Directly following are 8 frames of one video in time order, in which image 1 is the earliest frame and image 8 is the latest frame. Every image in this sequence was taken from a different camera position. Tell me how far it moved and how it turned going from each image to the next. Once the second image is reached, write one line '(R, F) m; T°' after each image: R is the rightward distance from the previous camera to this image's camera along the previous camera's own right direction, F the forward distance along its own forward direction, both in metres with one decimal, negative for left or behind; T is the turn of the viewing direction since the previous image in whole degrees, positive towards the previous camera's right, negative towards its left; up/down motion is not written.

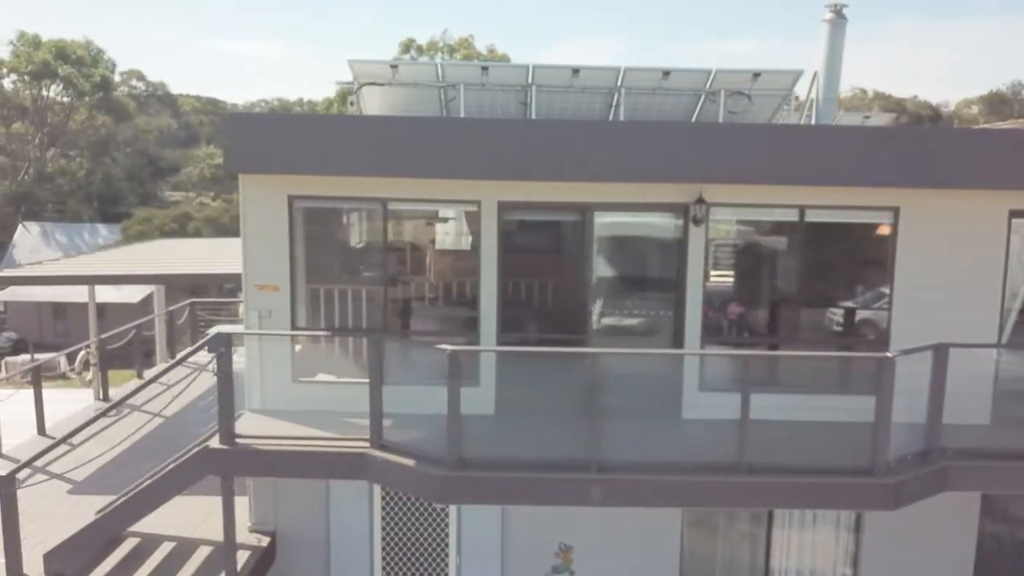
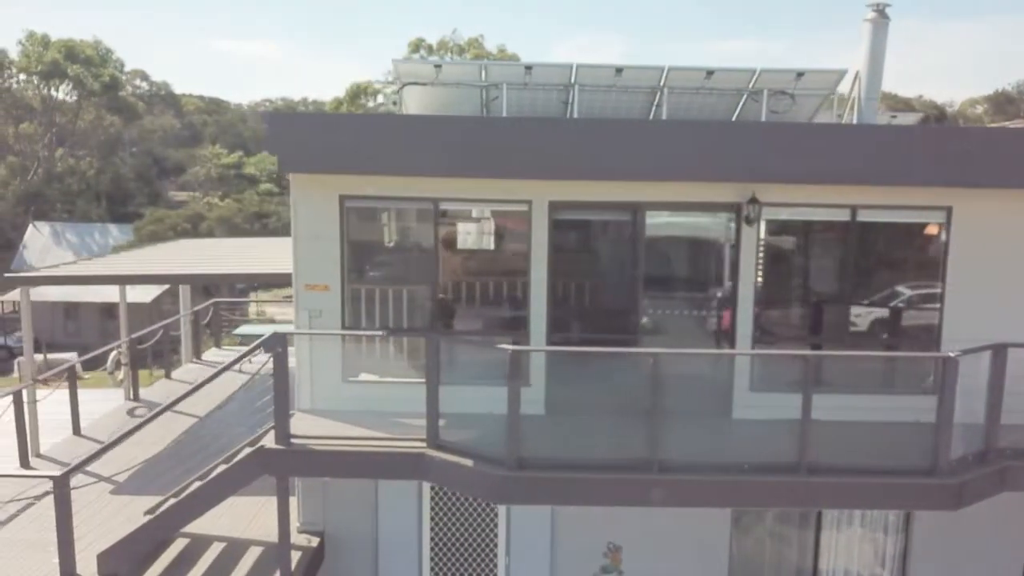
(-0.4, 0.0) m; 0°
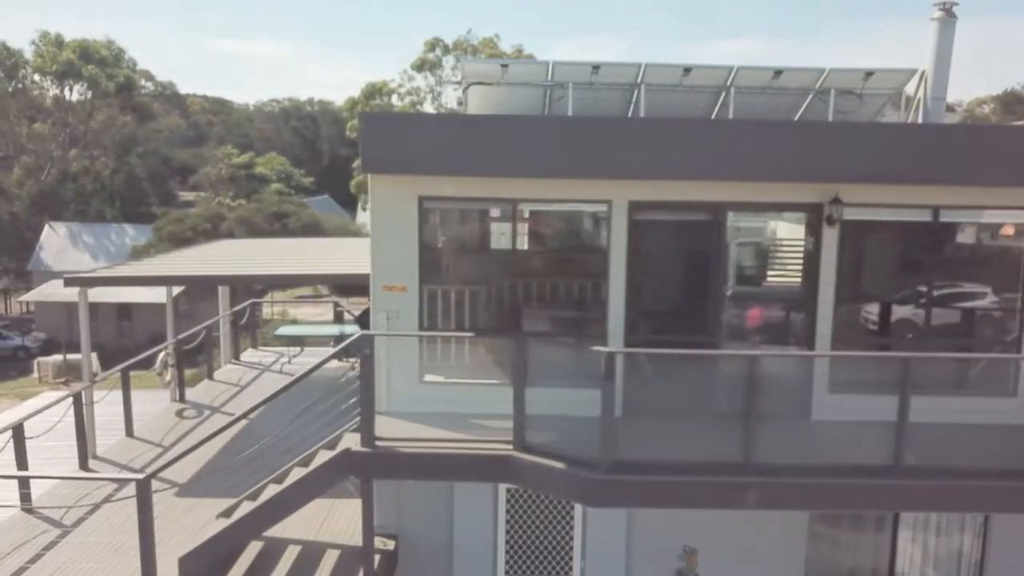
(-0.7, +0.1) m; 0°
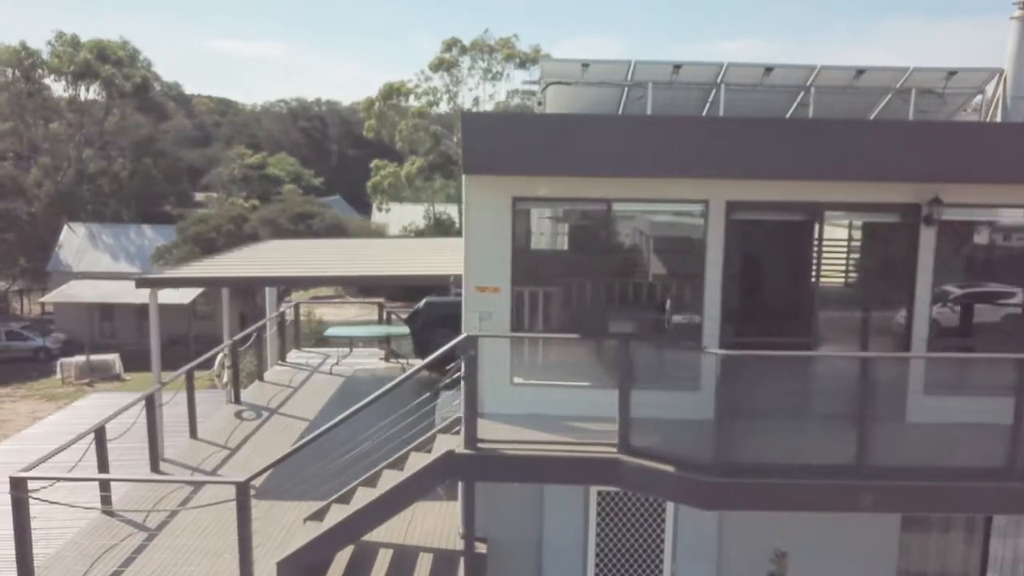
(-0.8, +0.1) m; 0°
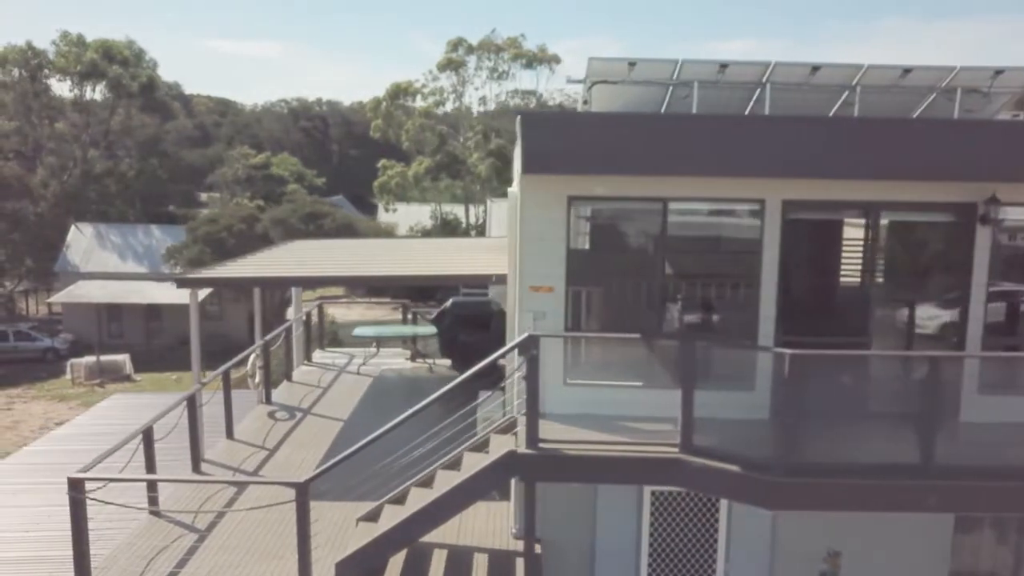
(-0.5, 0.0) m; 0°
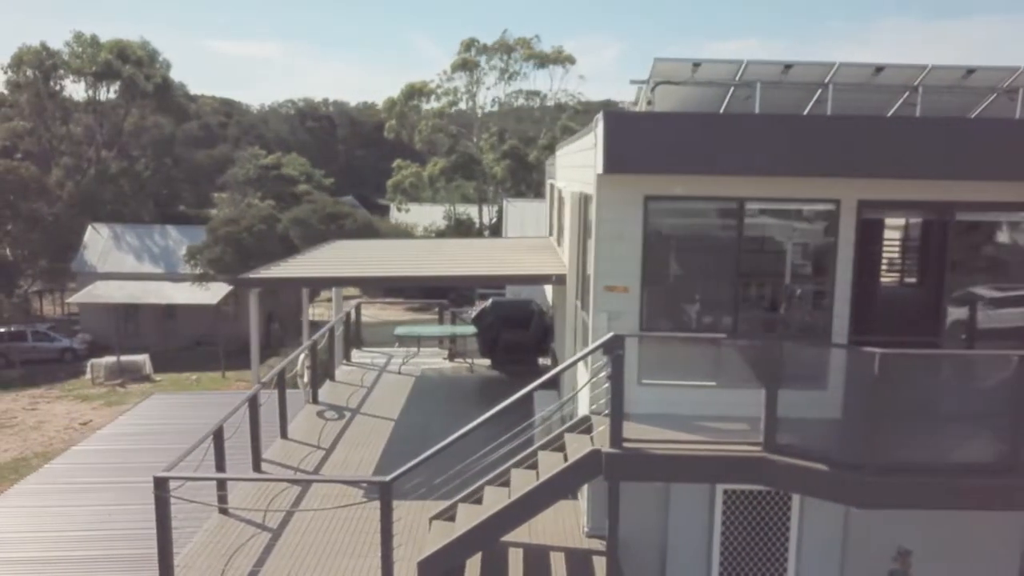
(-0.7, 0.0) m; 0°
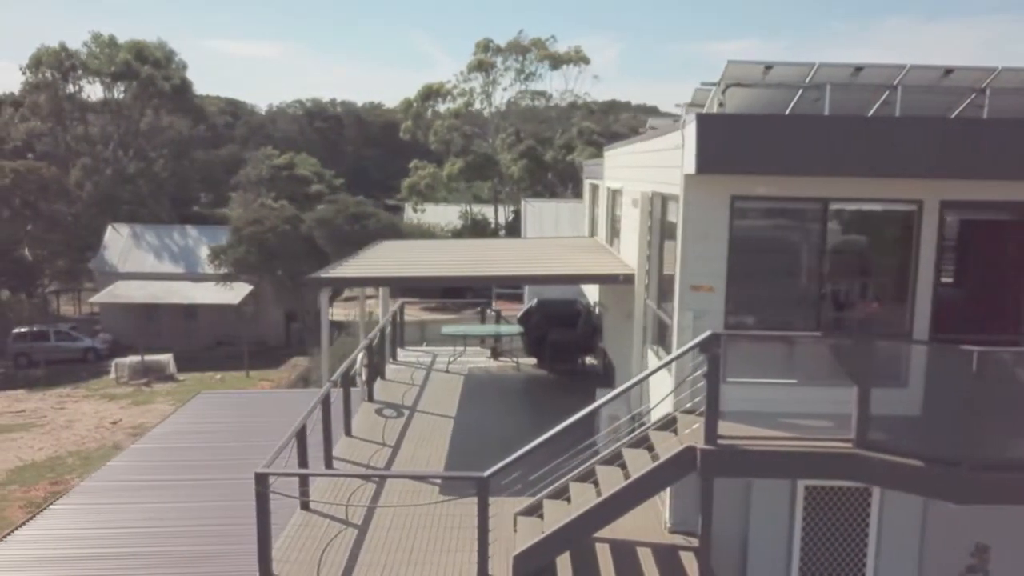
(-0.8, -0.1) m; 0°
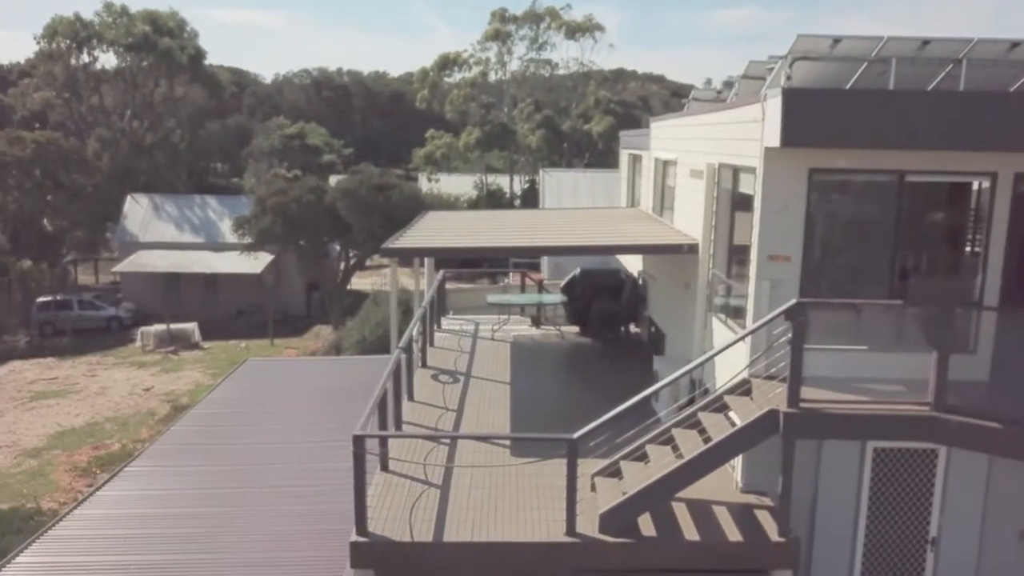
(-0.7, -0.2) m; 0°
